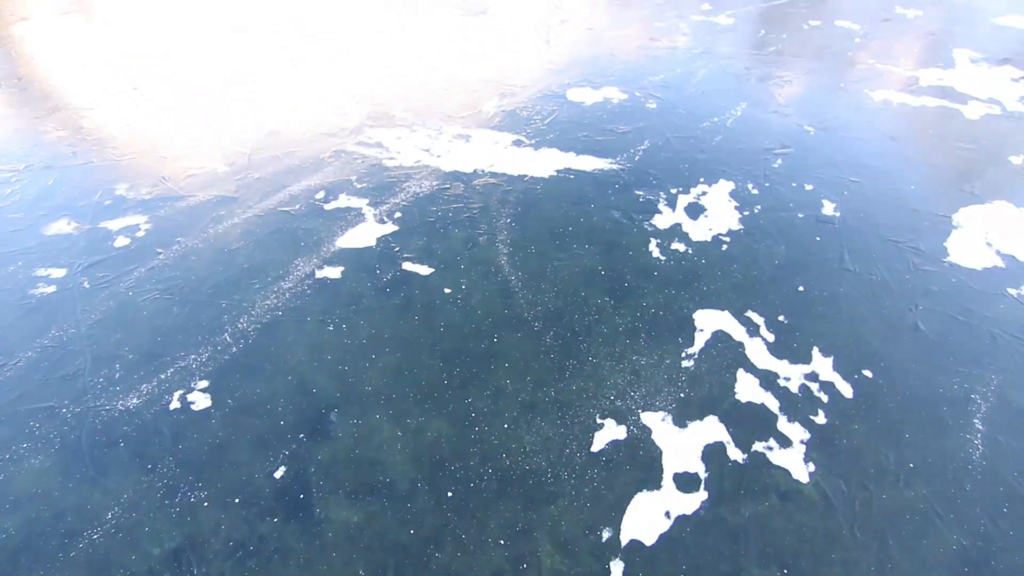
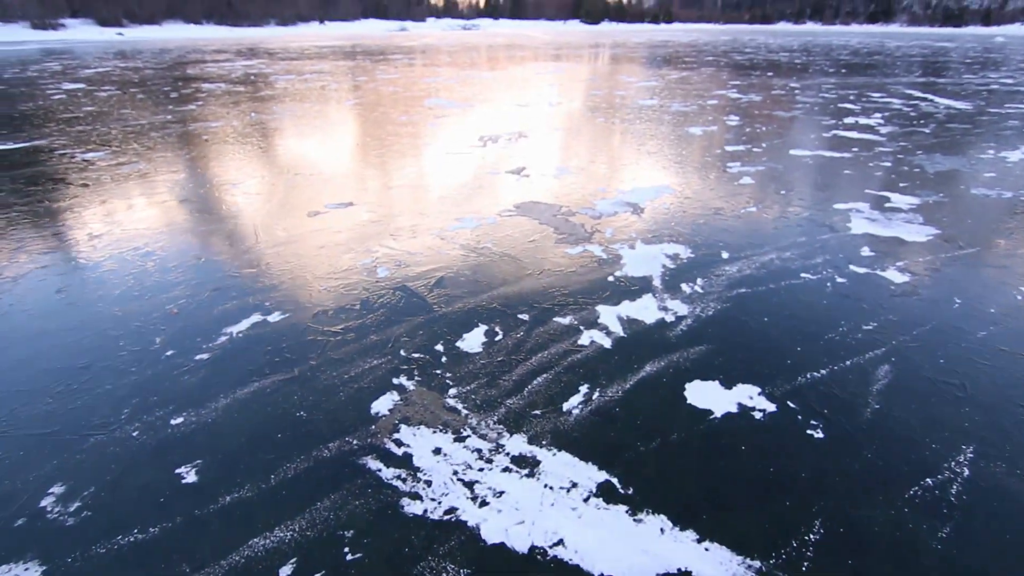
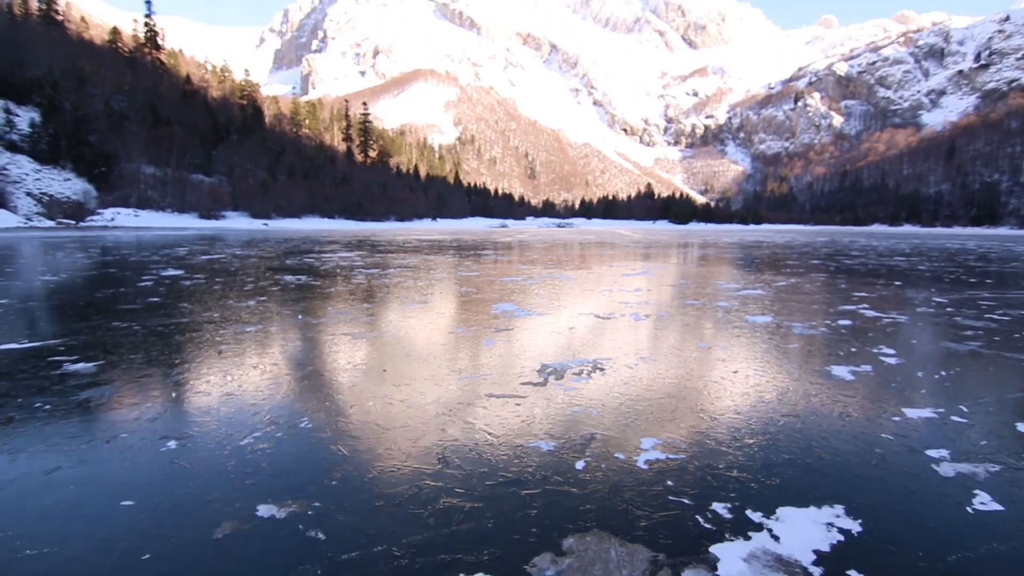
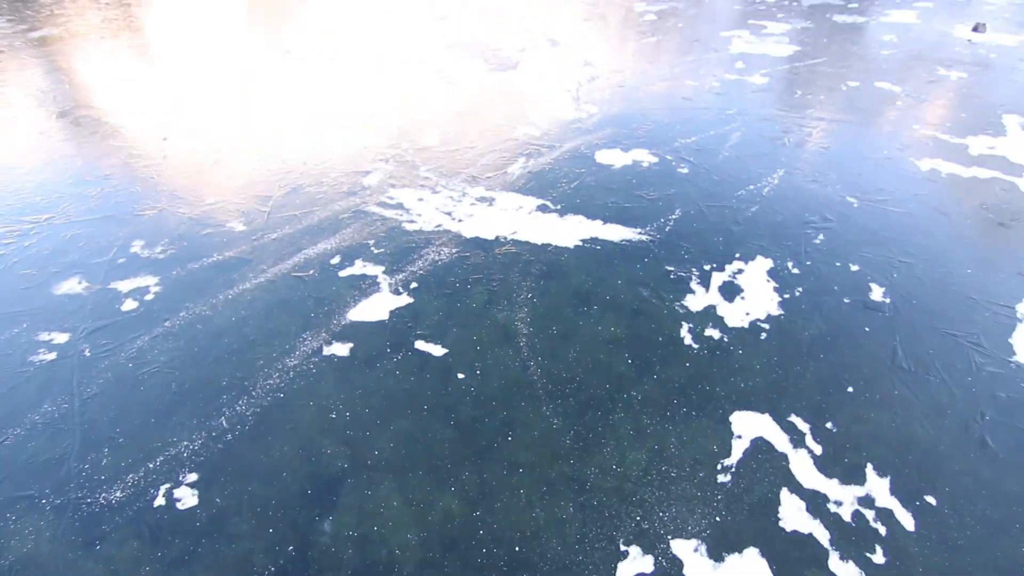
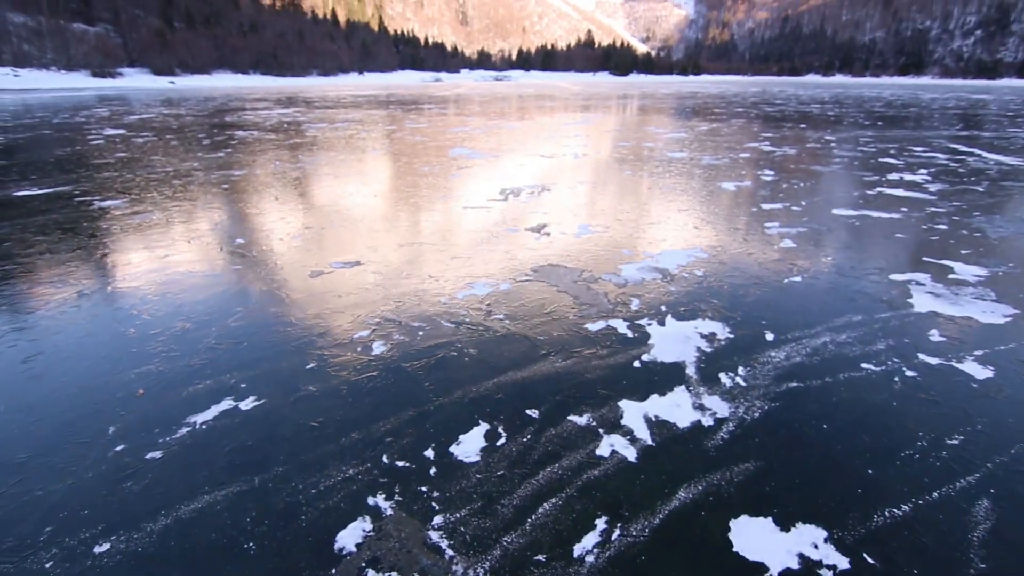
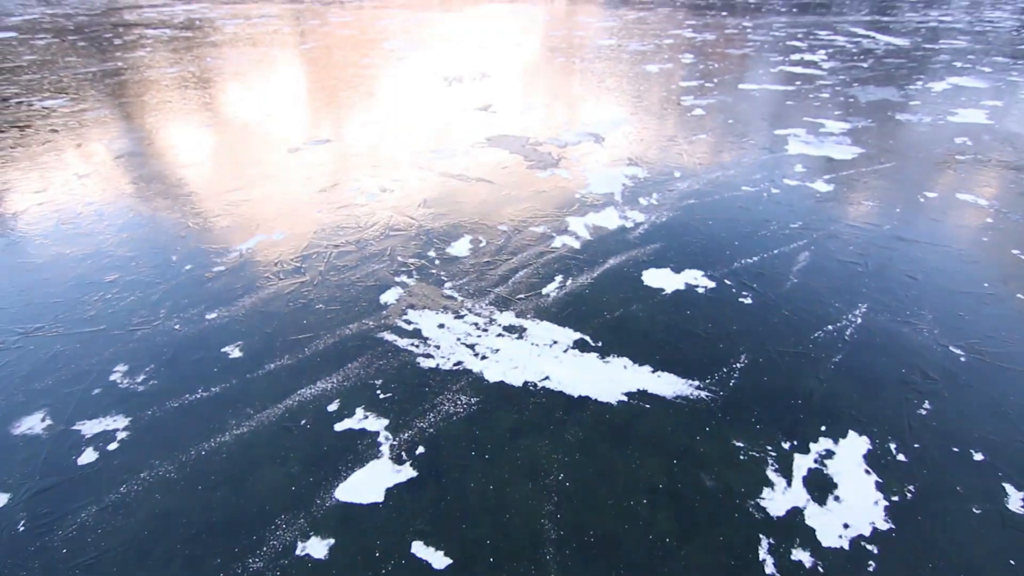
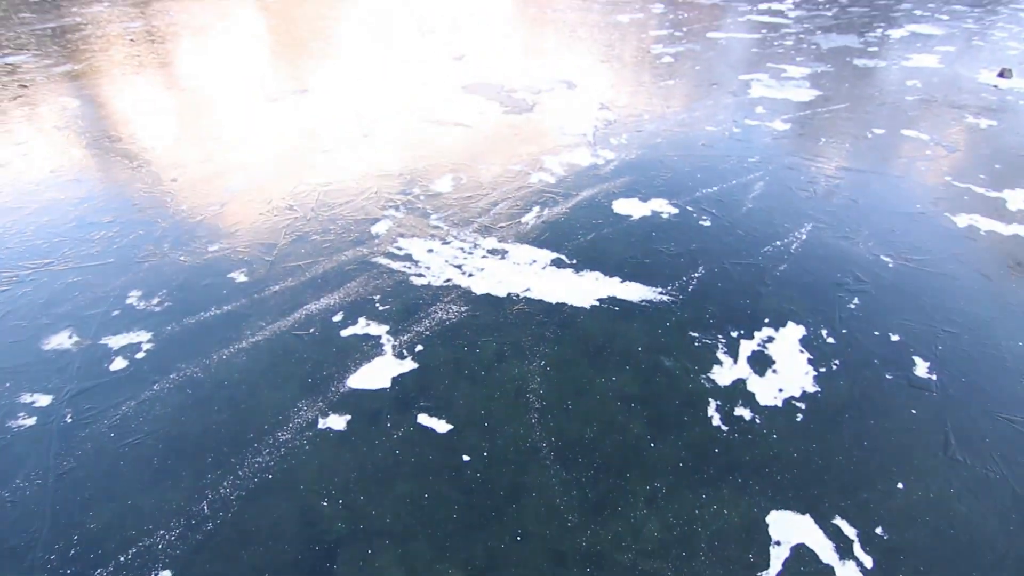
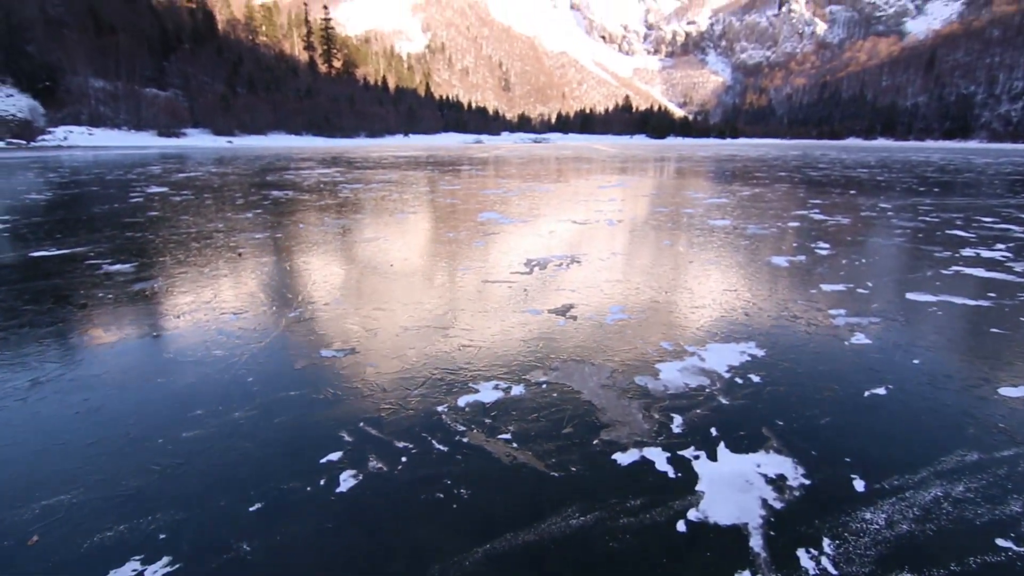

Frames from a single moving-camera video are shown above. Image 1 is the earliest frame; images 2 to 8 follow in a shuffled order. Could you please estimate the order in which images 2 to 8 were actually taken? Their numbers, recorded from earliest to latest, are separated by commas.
4, 7, 6, 2, 5, 8, 3
